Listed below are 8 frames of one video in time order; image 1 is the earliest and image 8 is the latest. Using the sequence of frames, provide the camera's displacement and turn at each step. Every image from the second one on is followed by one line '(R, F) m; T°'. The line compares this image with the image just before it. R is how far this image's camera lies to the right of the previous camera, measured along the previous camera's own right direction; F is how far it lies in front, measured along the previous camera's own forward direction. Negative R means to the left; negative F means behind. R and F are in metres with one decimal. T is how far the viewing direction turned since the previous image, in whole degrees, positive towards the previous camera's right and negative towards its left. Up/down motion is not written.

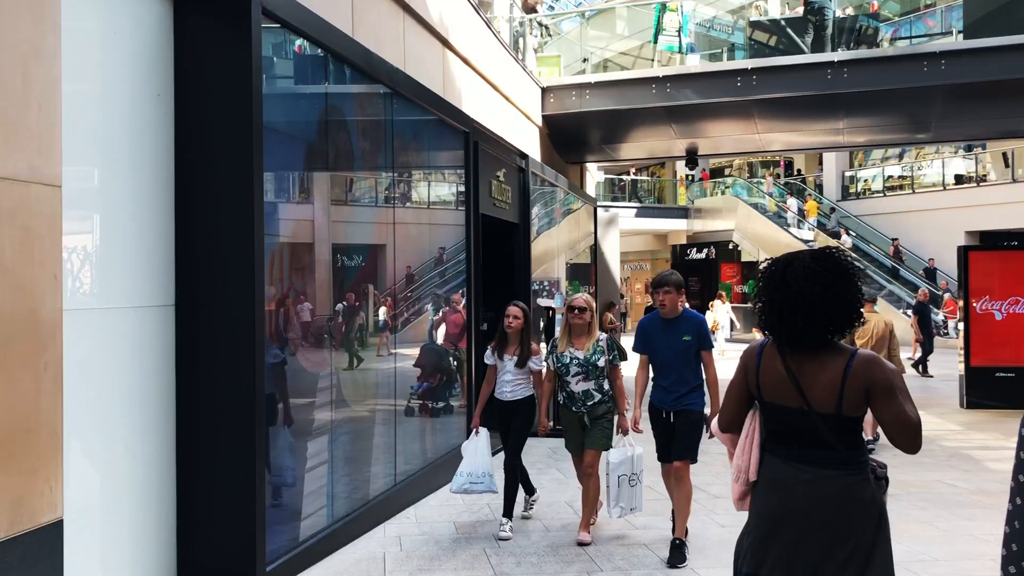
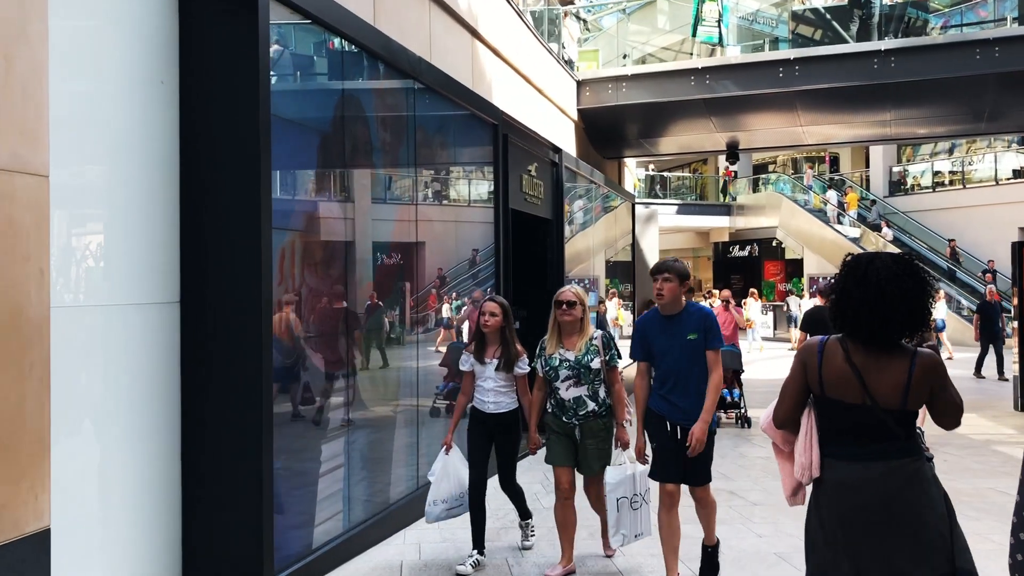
(+0.1, +0.2) m; -3°
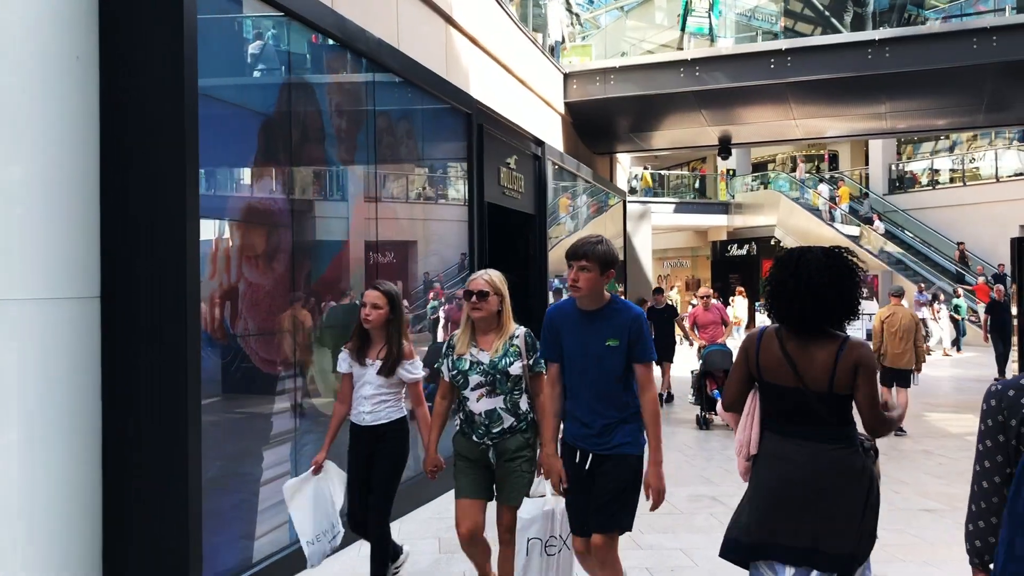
(+0.2, +0.3) m; 0°
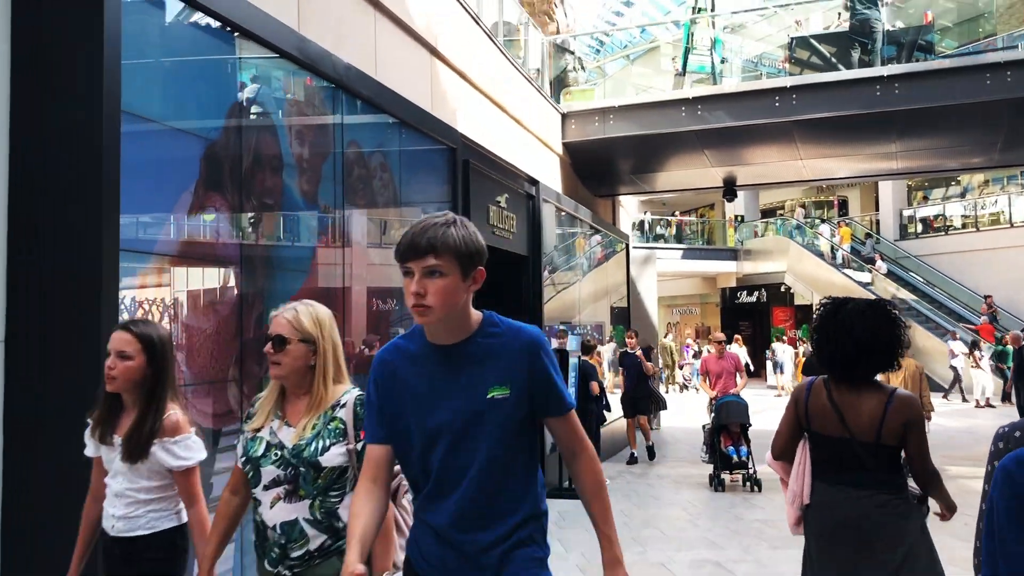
(+0.2, +0.4) m; -1°
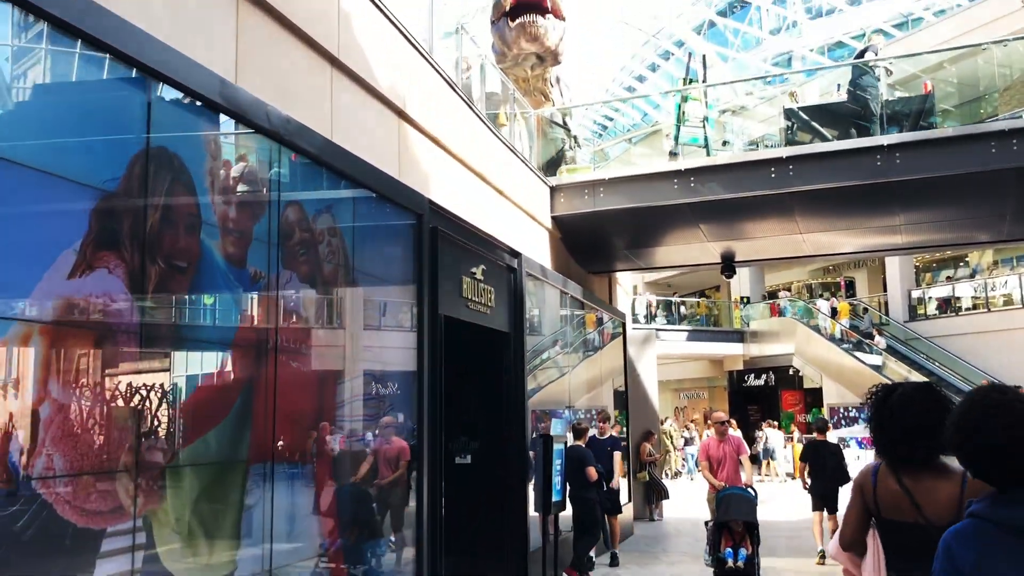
(+0.2, +0.5) m; -1°
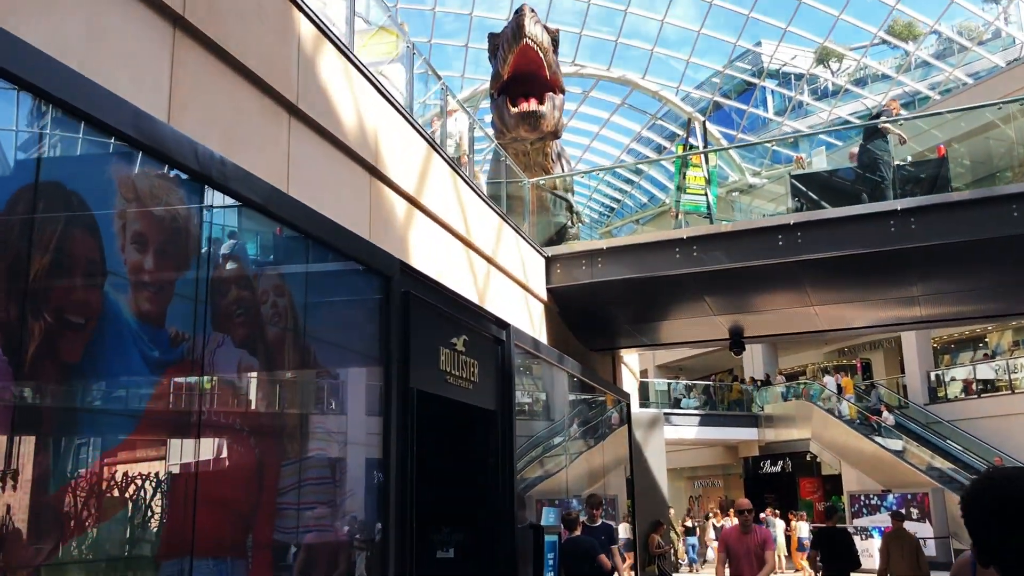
(+0.2, +0.6) m; -1°
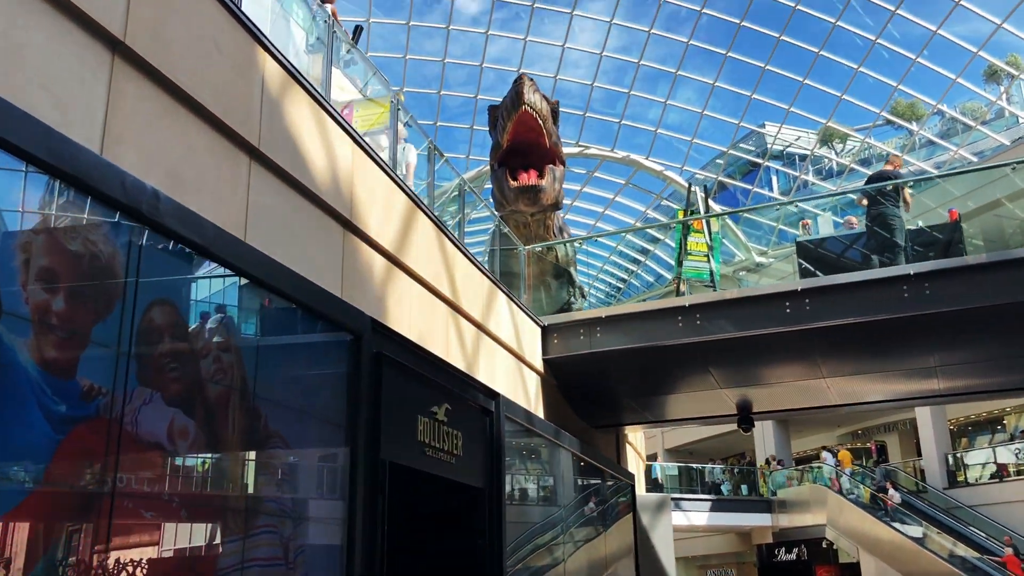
(+0.1, +0.5) m; -1°
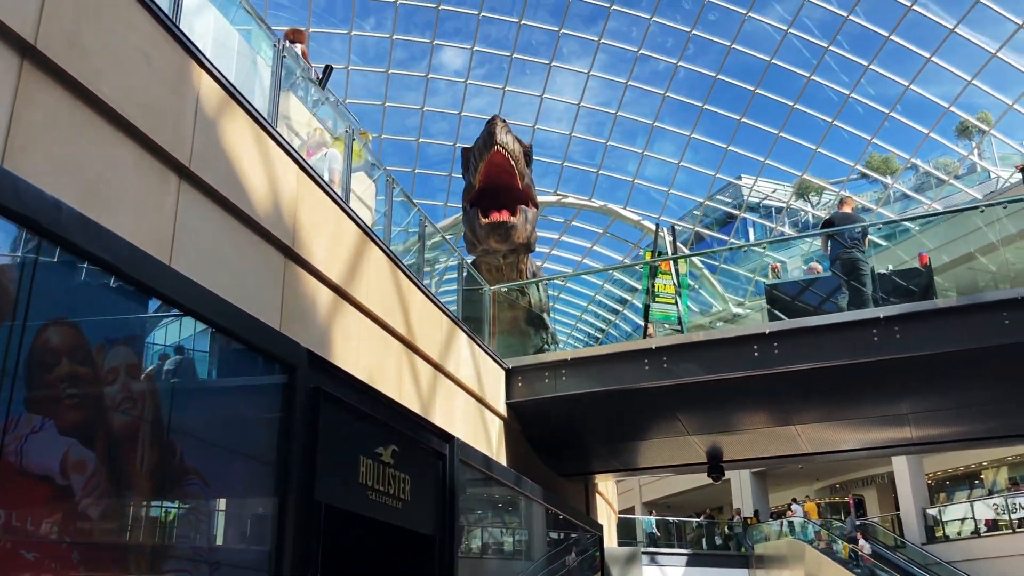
(+0.2, +0.2) m; +1°
